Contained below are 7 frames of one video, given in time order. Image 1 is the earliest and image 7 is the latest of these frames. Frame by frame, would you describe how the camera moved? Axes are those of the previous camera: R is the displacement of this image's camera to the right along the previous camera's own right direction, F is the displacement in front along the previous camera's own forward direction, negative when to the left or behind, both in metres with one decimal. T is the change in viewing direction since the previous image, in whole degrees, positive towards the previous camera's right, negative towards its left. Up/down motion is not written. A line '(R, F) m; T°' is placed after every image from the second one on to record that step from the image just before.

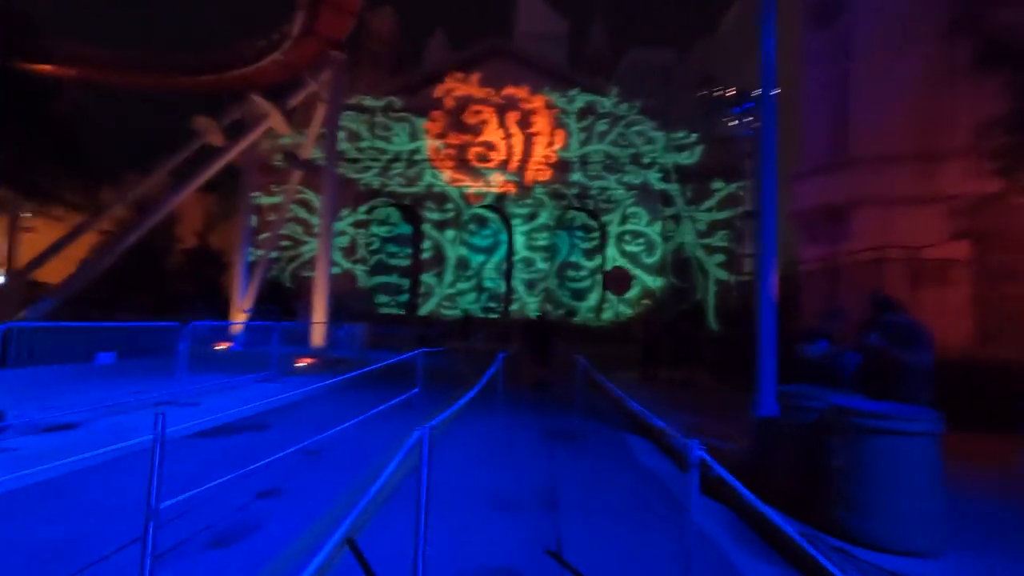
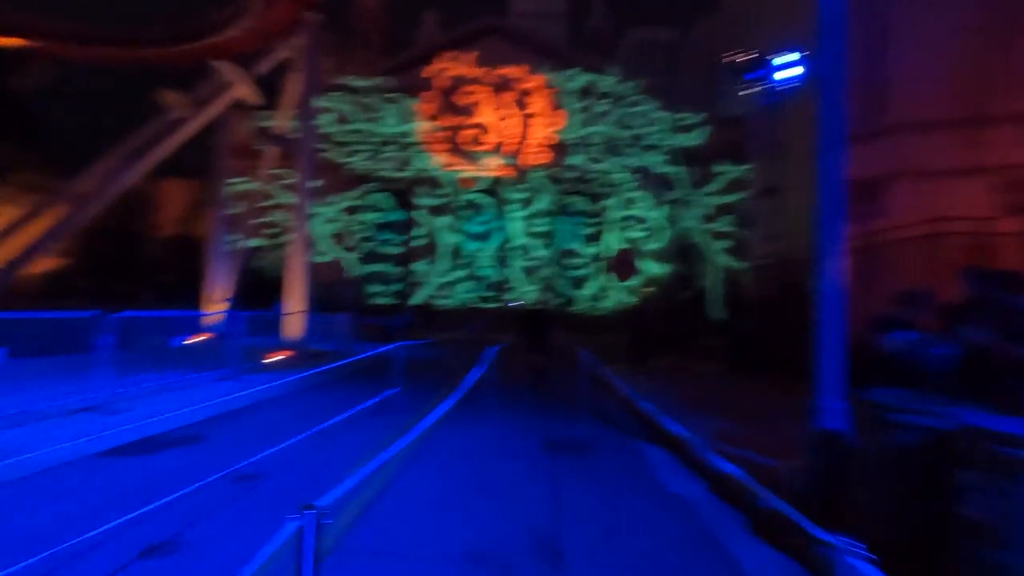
(+0.1, +1.9) m; 0°
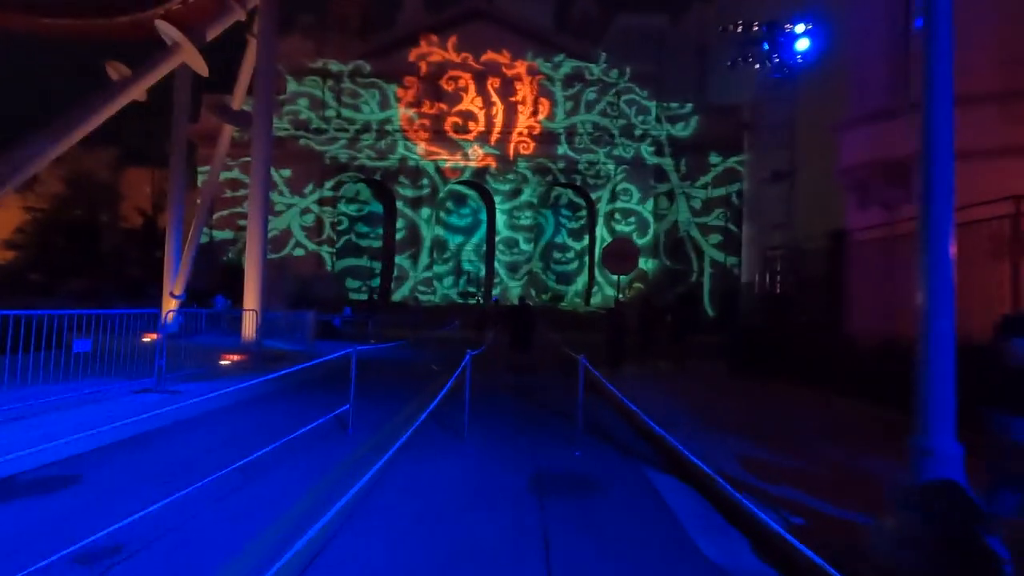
(+0.1, +2.0) m; +2°
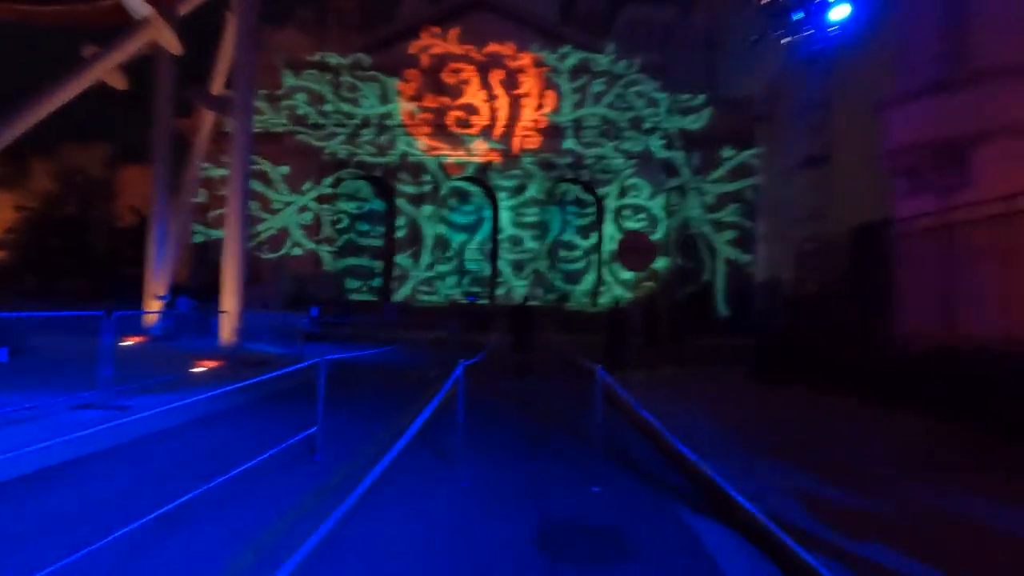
(0.0, +1.6) m; -1°
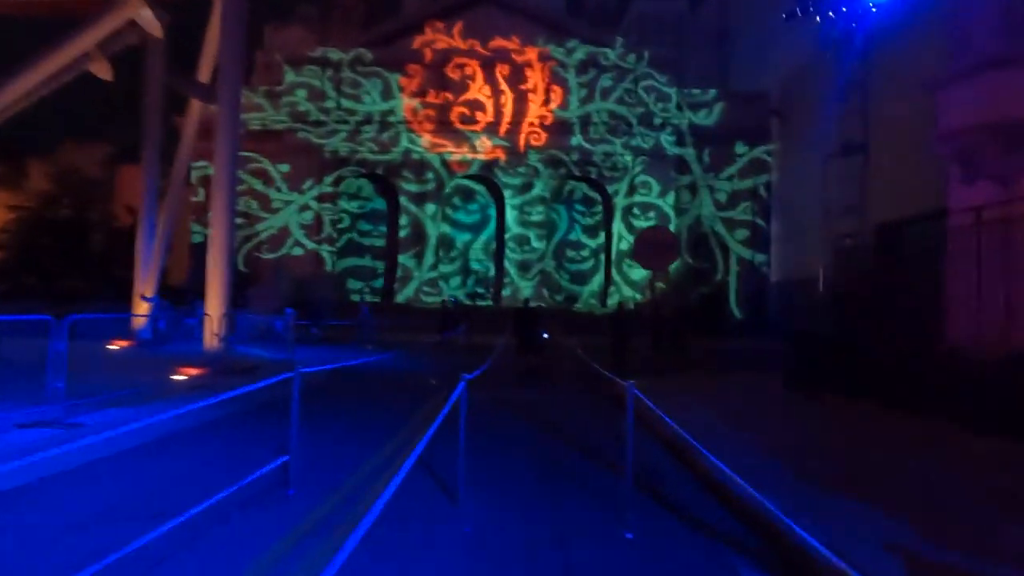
(-0.1, +1.2) m; 0°
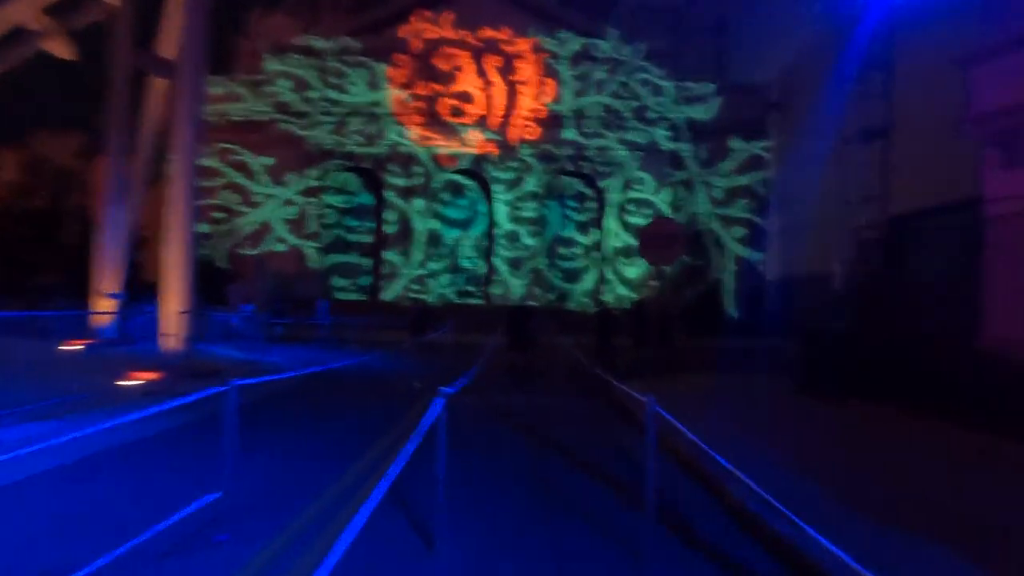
(0.0, +1.2) m; +1°
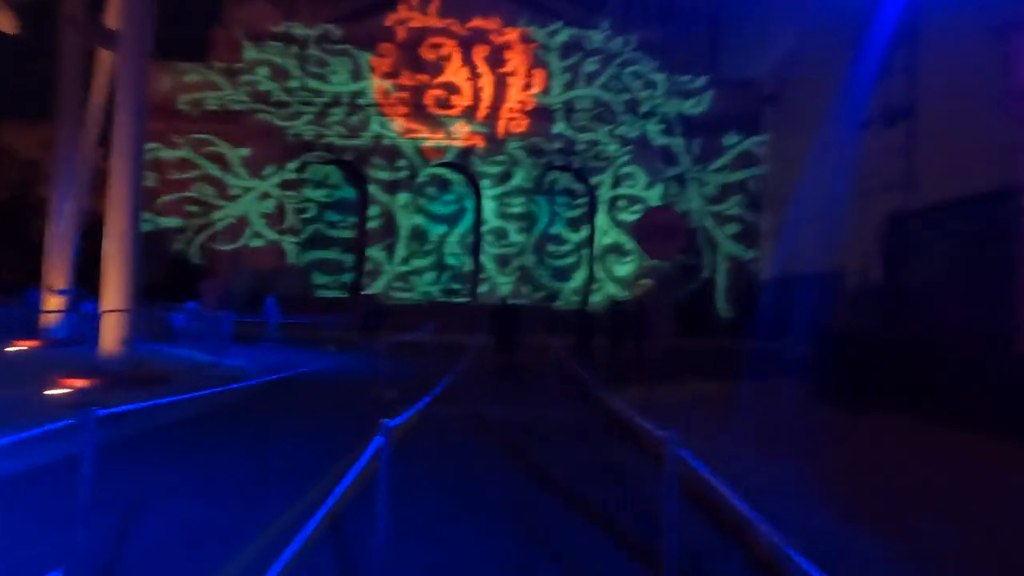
(+0.1, +1.4) m; +1°
